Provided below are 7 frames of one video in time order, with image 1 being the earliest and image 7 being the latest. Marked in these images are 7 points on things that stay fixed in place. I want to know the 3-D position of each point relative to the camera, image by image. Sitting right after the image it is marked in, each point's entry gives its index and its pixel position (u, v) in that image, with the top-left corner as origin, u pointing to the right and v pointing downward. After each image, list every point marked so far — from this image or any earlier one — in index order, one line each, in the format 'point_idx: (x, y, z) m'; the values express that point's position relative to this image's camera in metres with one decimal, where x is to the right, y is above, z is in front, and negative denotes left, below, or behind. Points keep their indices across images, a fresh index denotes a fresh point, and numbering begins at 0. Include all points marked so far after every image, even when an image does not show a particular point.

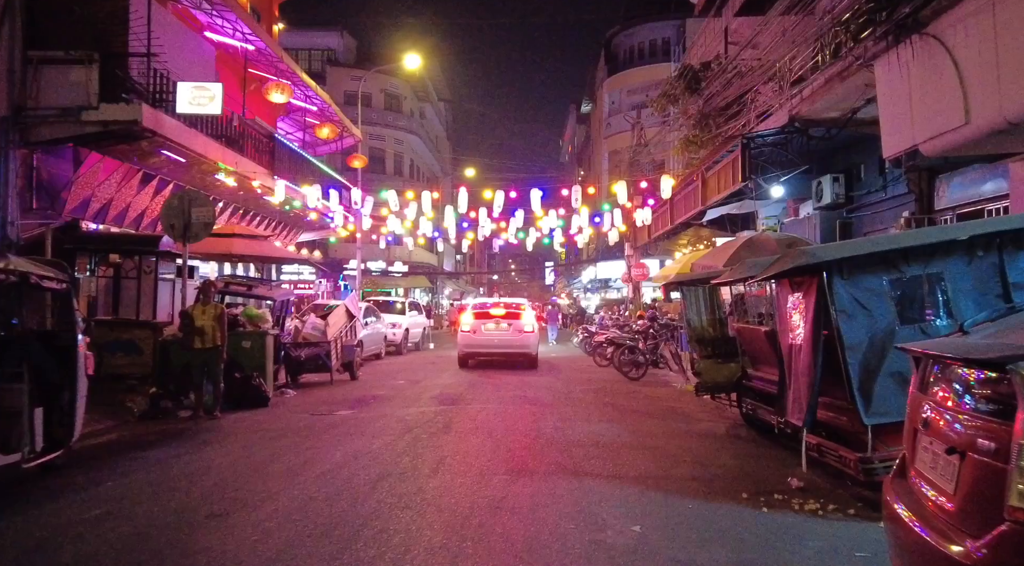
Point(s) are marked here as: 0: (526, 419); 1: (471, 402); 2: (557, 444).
0: (+0.2, -1.7, +8.9) m
1: (-0.6, -1.8, +10.6) m
2: (+0.5, -1.7, +7.3) m
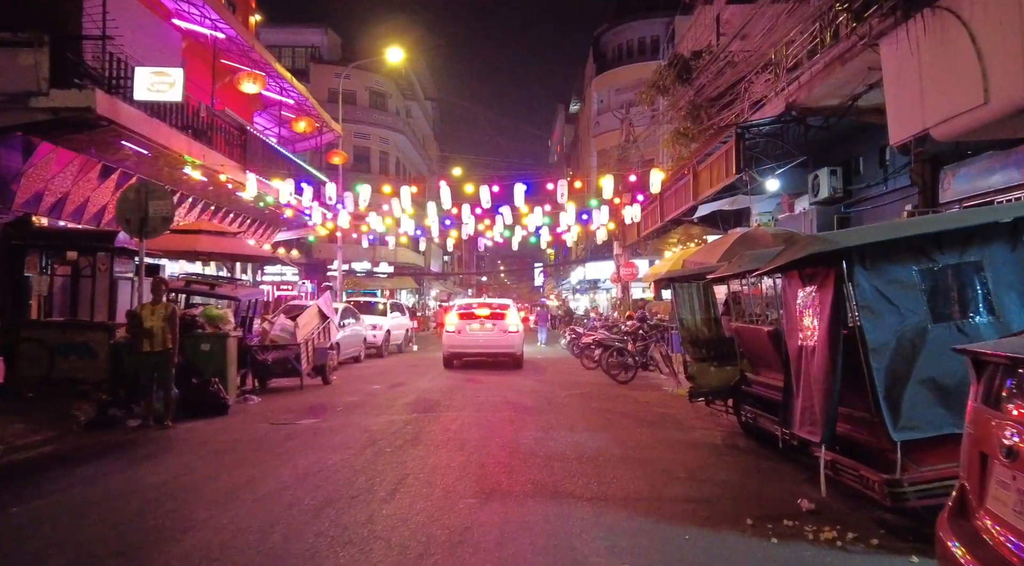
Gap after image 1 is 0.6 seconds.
0: (-0.1, -1.7, +8.1) m
1: (-0.9, -1.8, +9.8) m
2: (+0.2, -1.6, +6.5) m
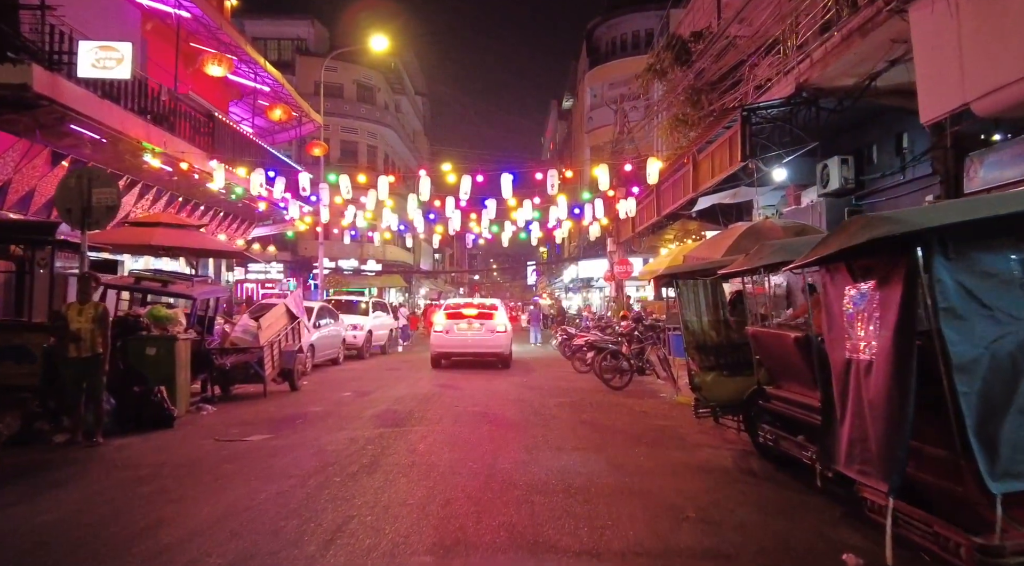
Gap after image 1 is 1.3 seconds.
0: (-0.3, -1.6, +6.9) m
1: (-1.2, -1.7, +8.7) m
2: (0.0, -1.6, +5.4) m
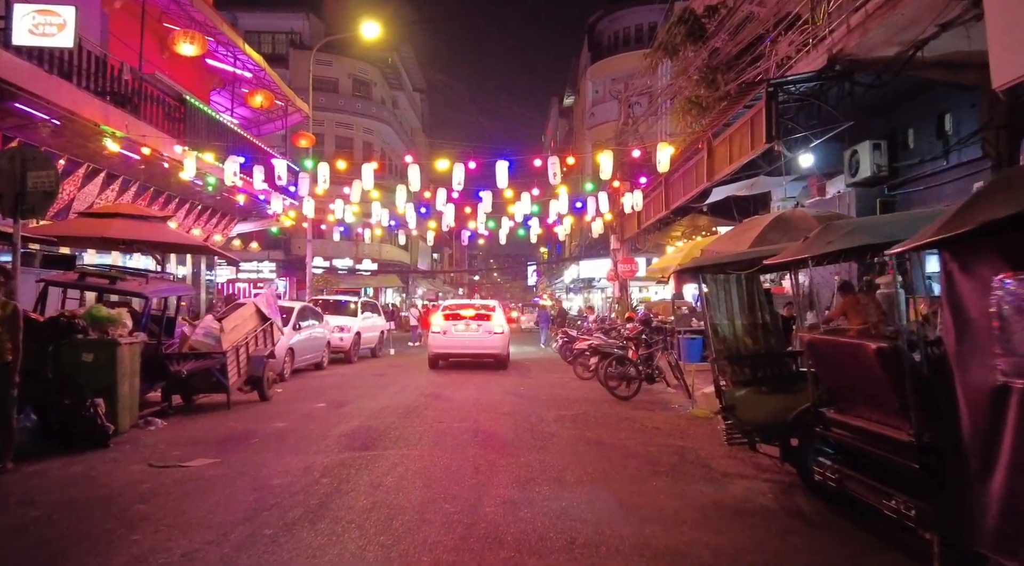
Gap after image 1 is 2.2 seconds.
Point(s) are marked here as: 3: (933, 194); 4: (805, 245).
0: (-0.4, -1.6, +5.6) m
1: (-1.2, -1.7, +7.3) m
2: (-0.1, -1.6, +4.1) m
3: (+6.5, +1.4, +10.8) m
4: (+2.1, +0.3, +5.2) m
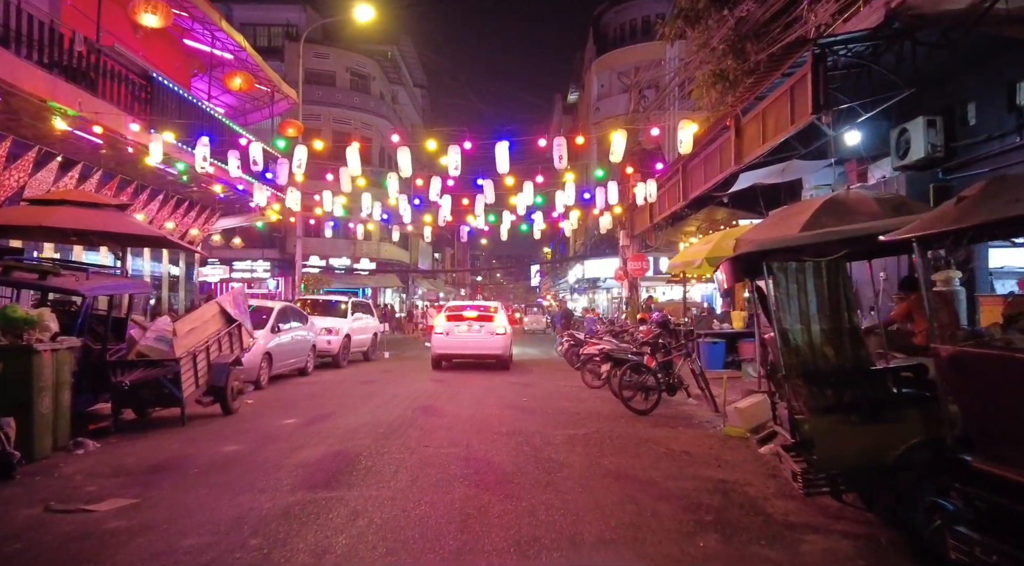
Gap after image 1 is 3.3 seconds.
0: (-0.4, -1.5, +4.1) m
1: (-1.2, -1.6, +5.8) m
2: (-0.1, -1.5, +2.5) m
3: (+6.5, +1.4, +9.3) m
4: (+2.1, +0.3, +3.7) m
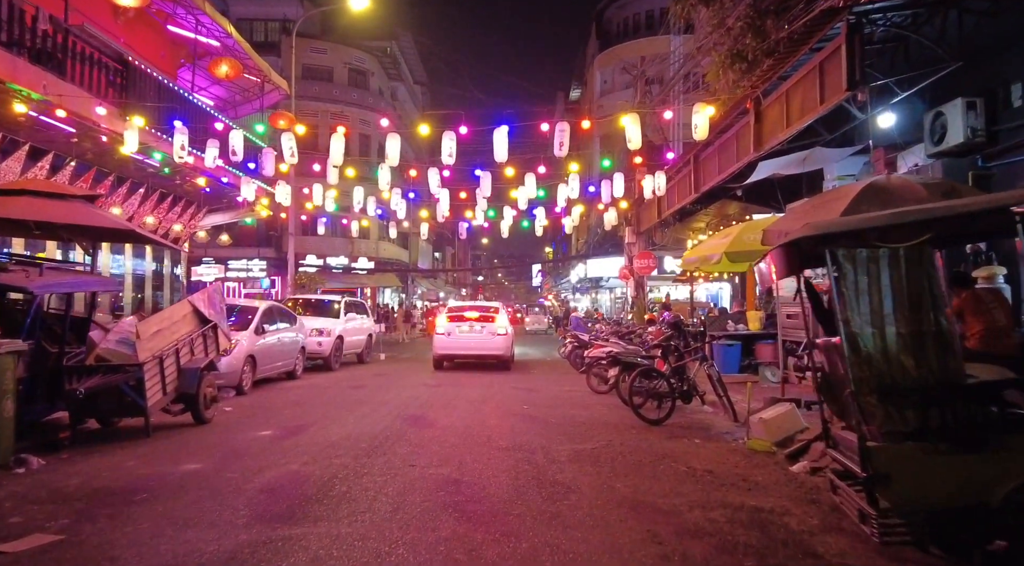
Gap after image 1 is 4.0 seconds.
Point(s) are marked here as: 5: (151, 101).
0: (-0.4, -1.5, +3.2) m
1: (-1.3, -1.6, +4.9) m
2: (-0.1, -1.5, +1.6) m
3: (+6.5, +1.5, +8.3) m
4: (+2.1, +0.4, +2.8) m
5: (-7.3, +3.6, +14.4) m
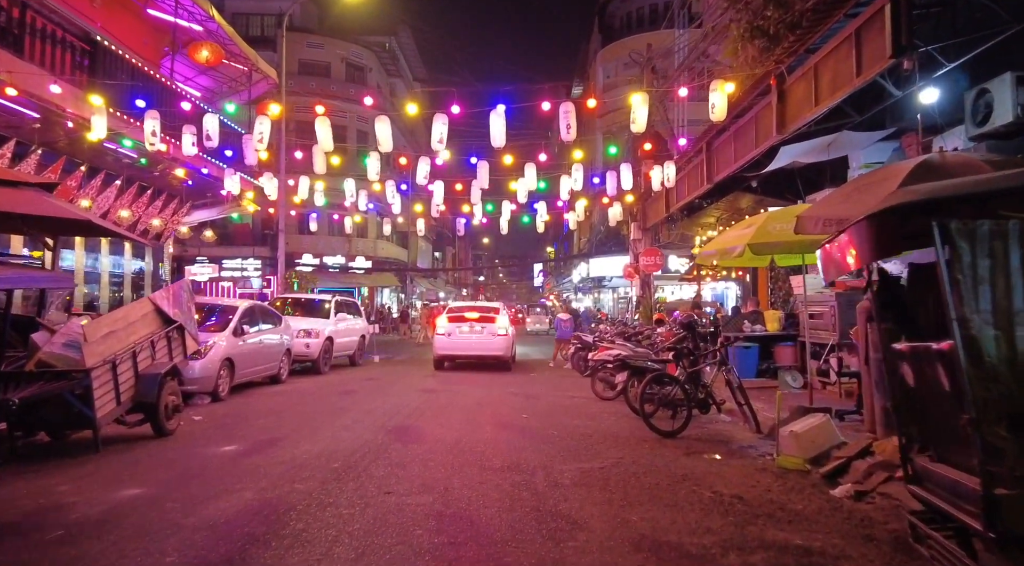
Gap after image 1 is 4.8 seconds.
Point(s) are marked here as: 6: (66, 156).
0: (-0.5, -1.4, +2.2) m
1: (-1.3, -1.5, +3.9) m
2: (-0.2, -1.4, +0.6) m
3: (+6.5, +1.5, +7.4) m
4: (+2.0, +0.4, +1.8) m
5: (-7.3, +3.7, +13.5) m
6: (-8.3, +2.3, +13.0) m
